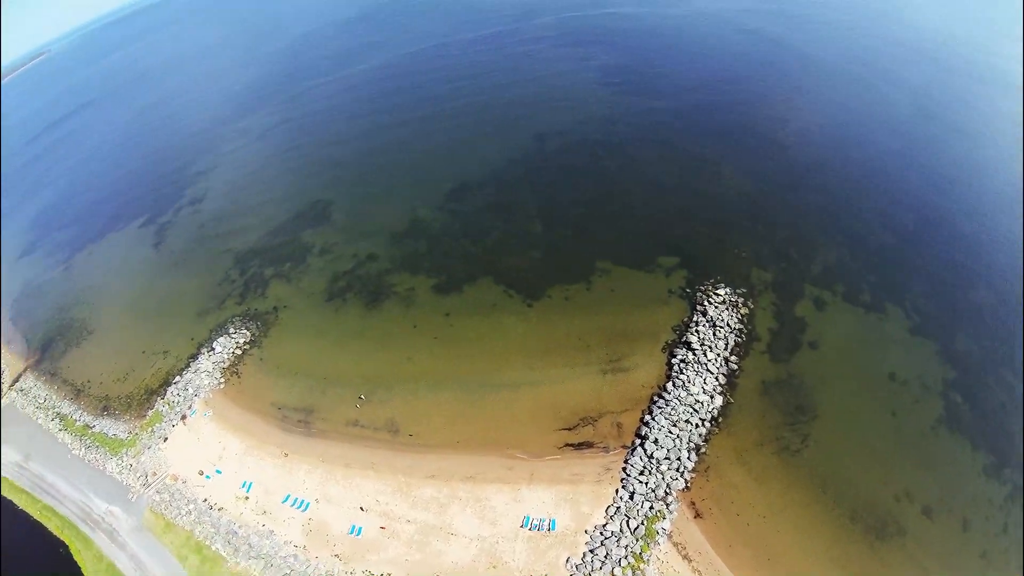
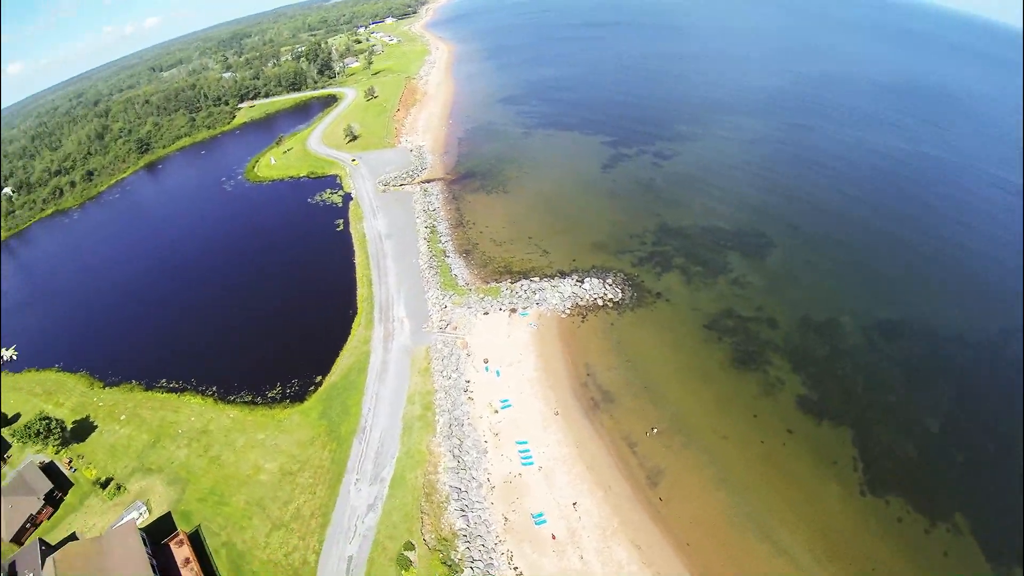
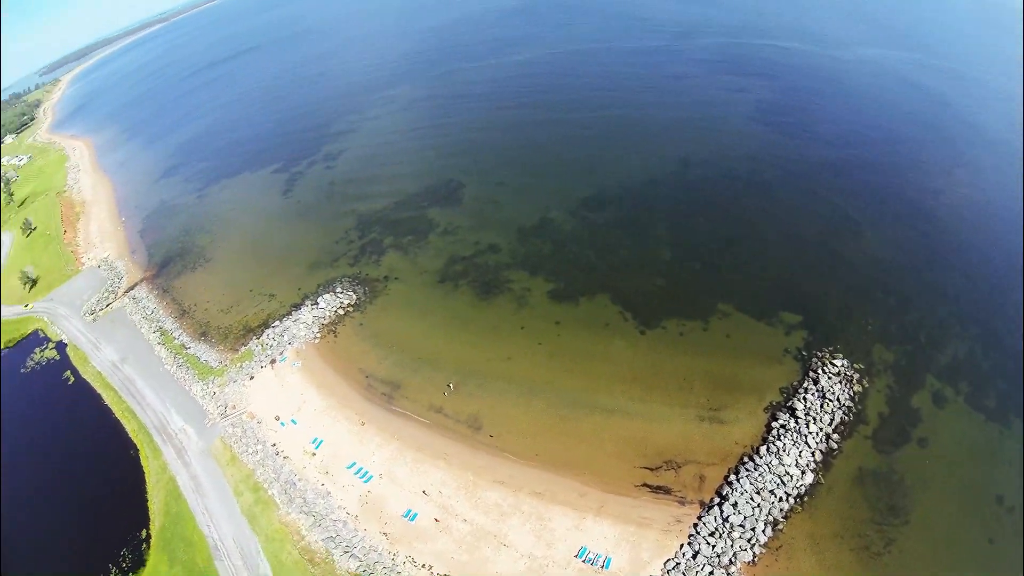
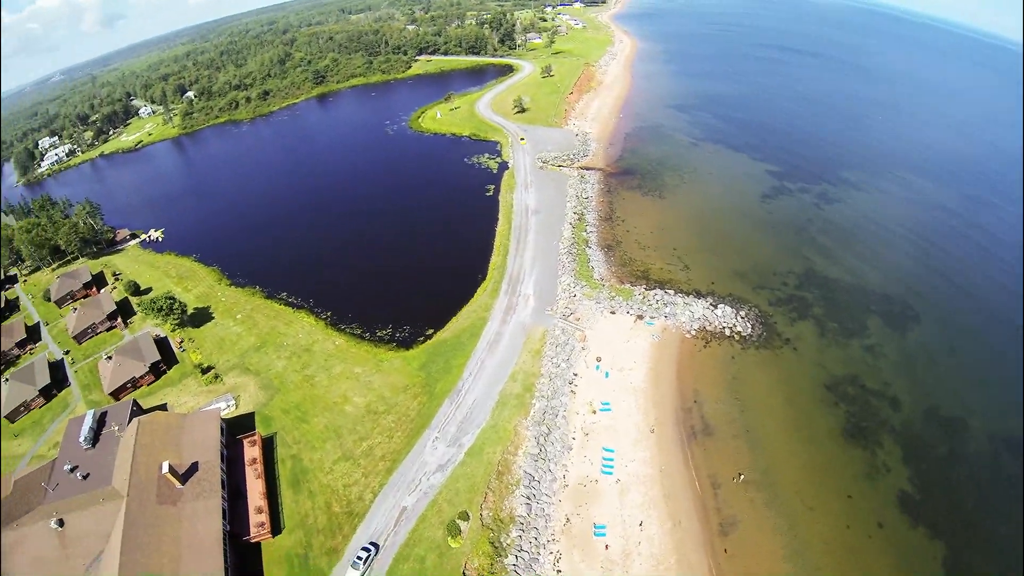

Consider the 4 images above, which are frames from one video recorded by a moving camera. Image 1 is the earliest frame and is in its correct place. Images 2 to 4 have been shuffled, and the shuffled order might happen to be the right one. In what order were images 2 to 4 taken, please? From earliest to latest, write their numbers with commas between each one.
3, 2, 4
